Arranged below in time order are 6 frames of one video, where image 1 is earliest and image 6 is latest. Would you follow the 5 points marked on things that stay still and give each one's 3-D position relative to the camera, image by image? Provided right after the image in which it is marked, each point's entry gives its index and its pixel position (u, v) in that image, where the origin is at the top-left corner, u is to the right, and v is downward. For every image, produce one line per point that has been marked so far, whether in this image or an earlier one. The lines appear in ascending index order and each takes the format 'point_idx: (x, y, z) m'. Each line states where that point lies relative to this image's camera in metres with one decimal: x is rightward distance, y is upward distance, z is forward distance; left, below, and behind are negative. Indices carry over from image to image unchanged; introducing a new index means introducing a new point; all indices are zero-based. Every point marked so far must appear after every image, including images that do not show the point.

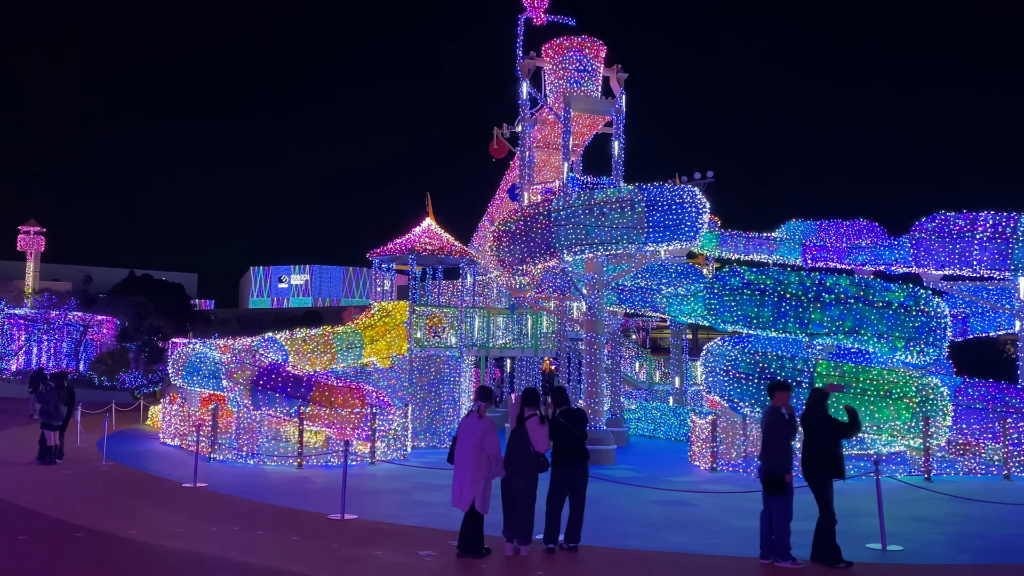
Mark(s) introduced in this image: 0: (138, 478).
0: (-5.2, -2.7, +11.6) m
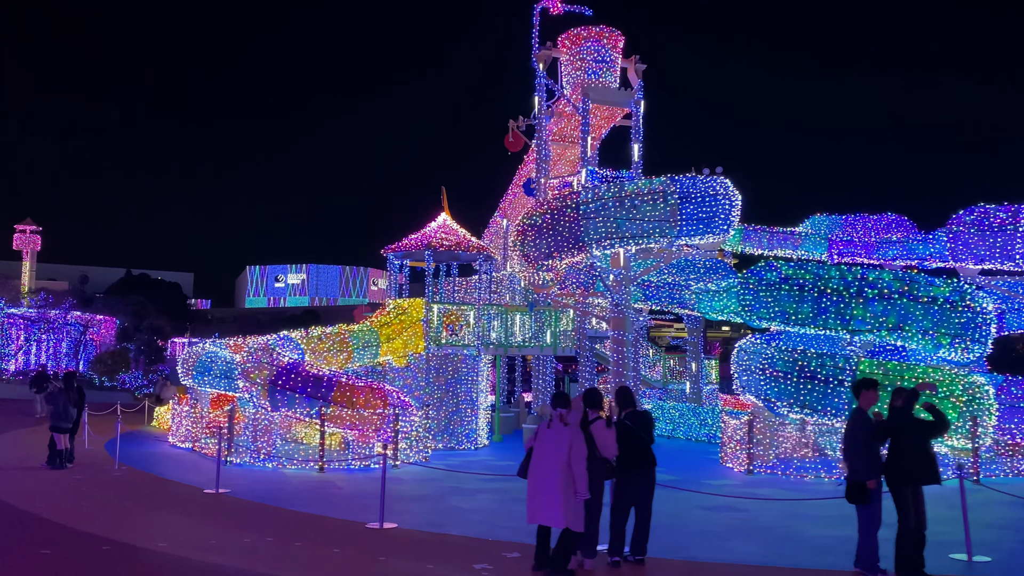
0: (-4.7, -2.6, +11.0) m
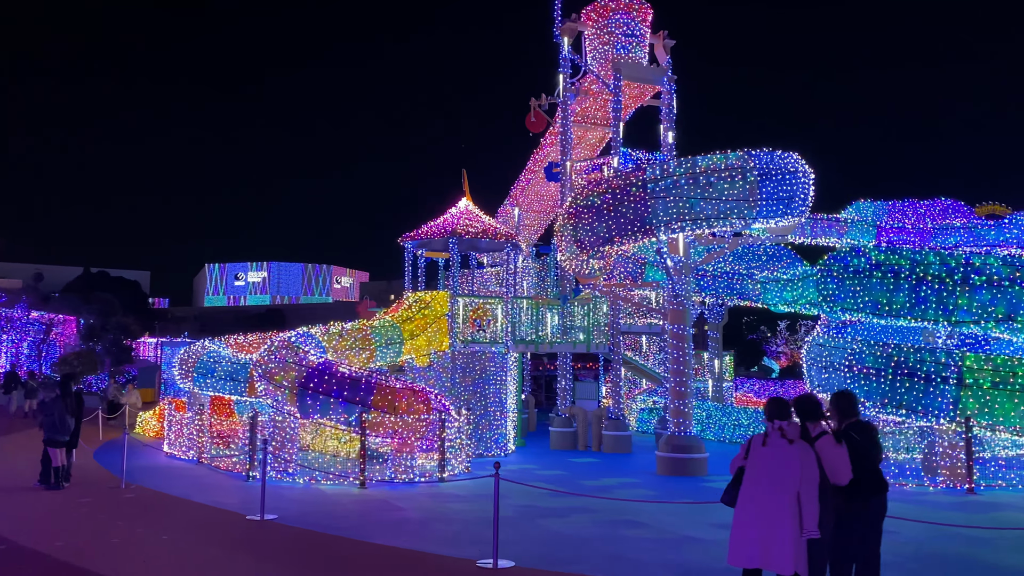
0: (-3.7, -2.5, +9.2) m
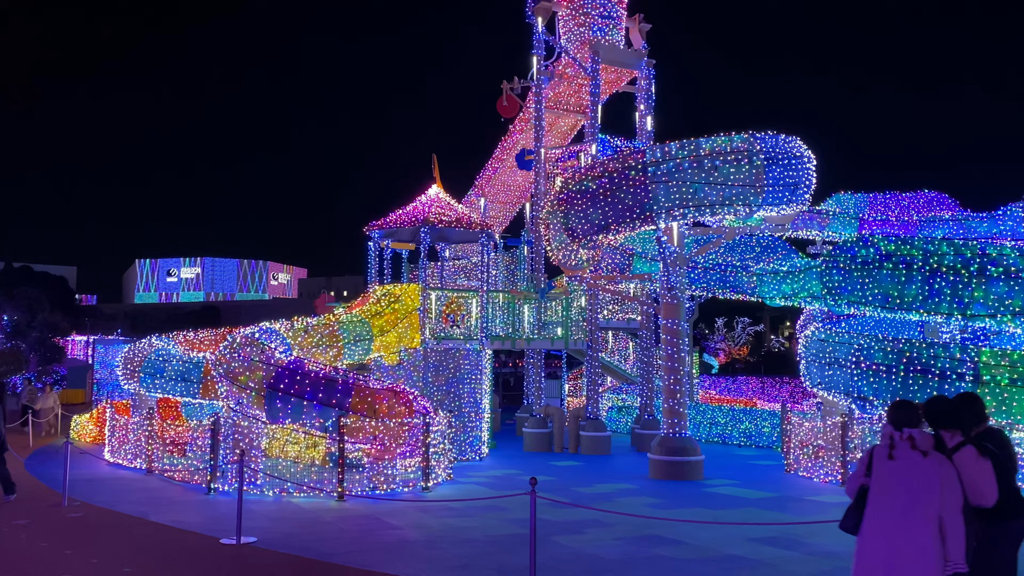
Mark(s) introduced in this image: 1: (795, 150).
0: (-3.5, -2.4, +7.9) m
1: (+4.0, +1.9, +11.7) m
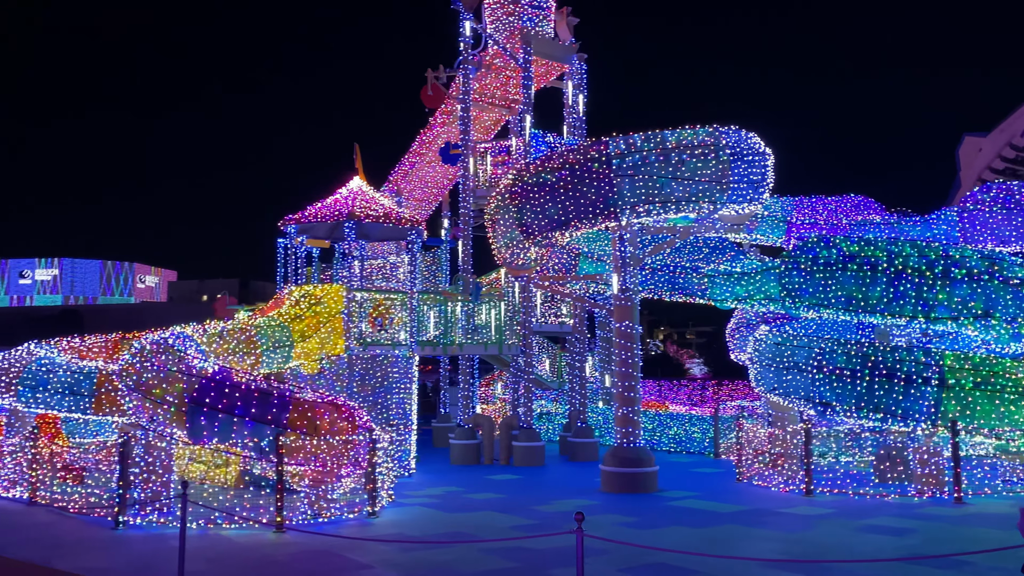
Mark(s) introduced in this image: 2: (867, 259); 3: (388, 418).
0: (-3.6, -2.3, +6.3) m
1: (+3.4, +1.9, +11.2) m
2: (+4.9, +0.4, +11.5) m
3: (-2.2, -2.3, +14.8) m
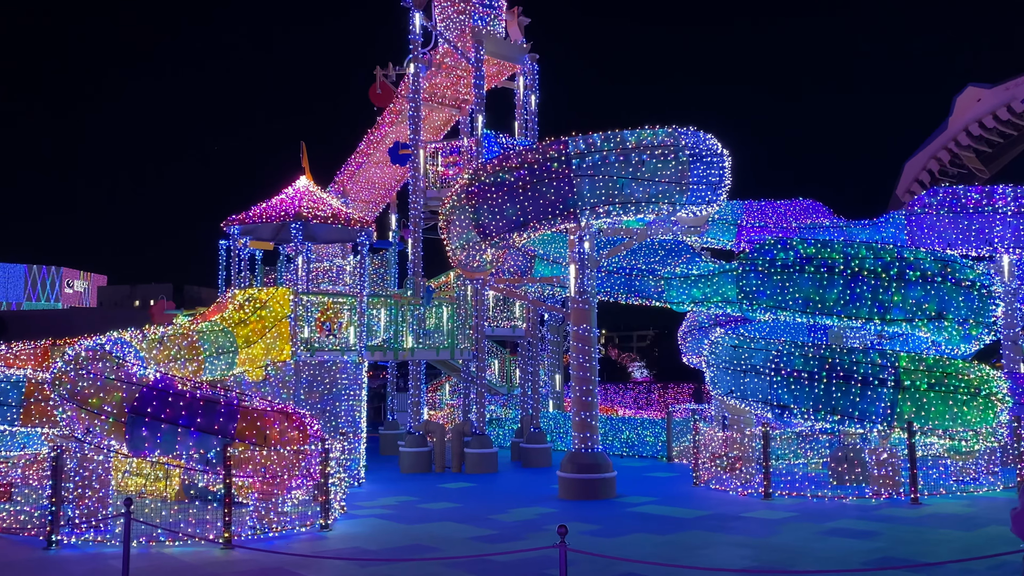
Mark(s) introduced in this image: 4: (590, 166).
0: (-3.8, -2.3, +5.8) m
1: (+2.9, +1.9, +11.1) m
2: (+4.3, +0.4, +11.5) m
3: (-3.0, -2.4, +14.3) m
4: (+1.0, +1.6, +11.0) m
